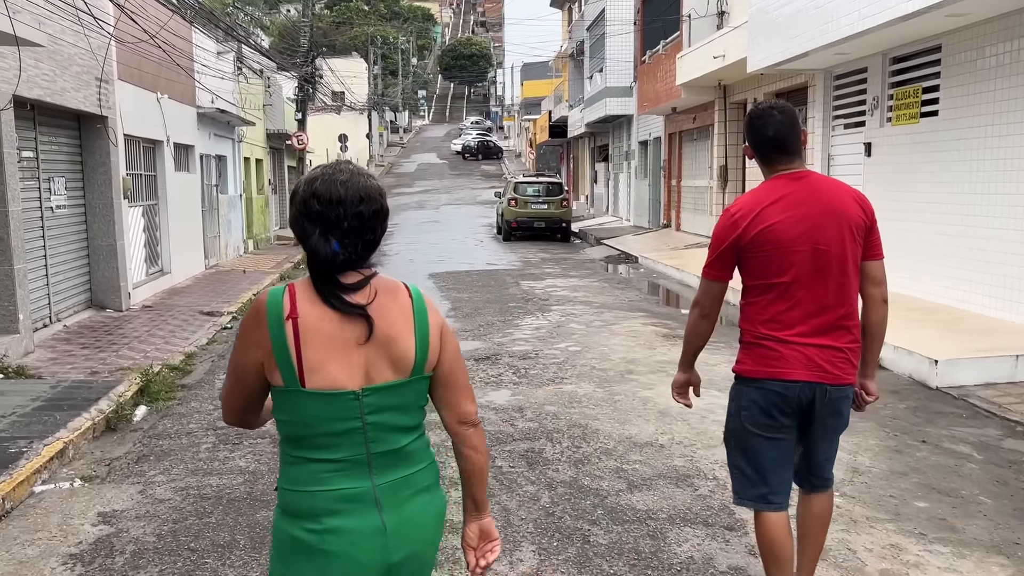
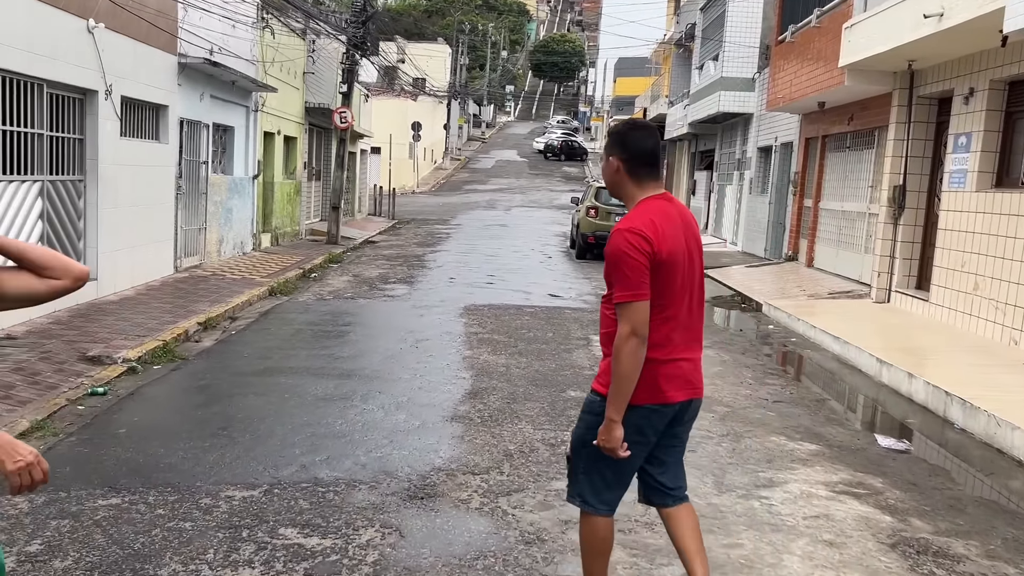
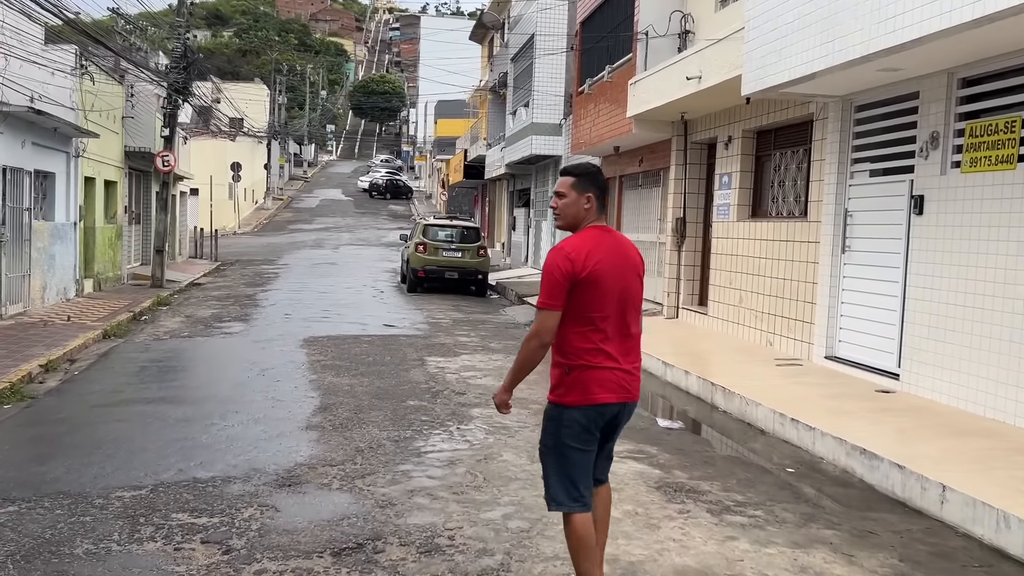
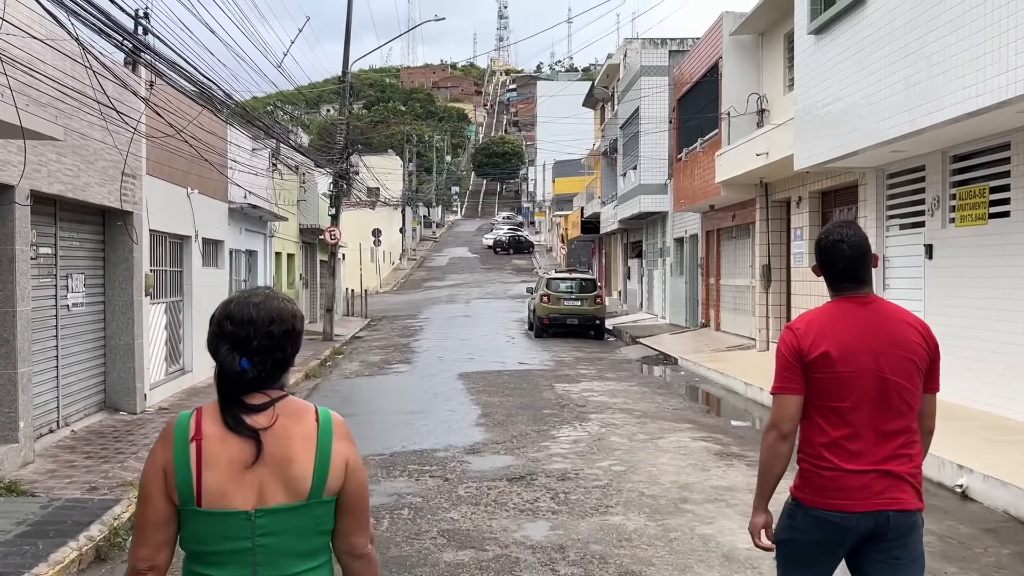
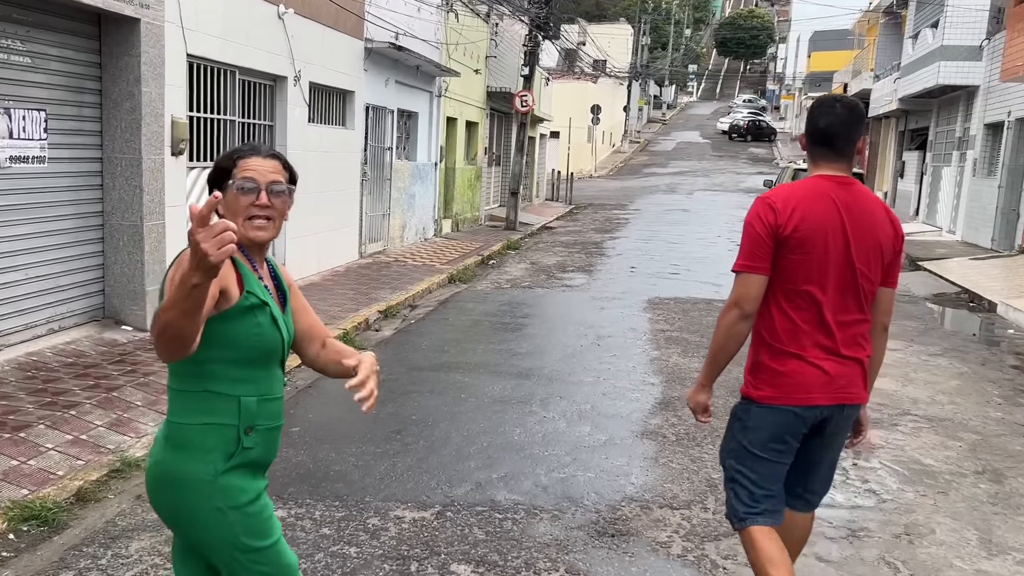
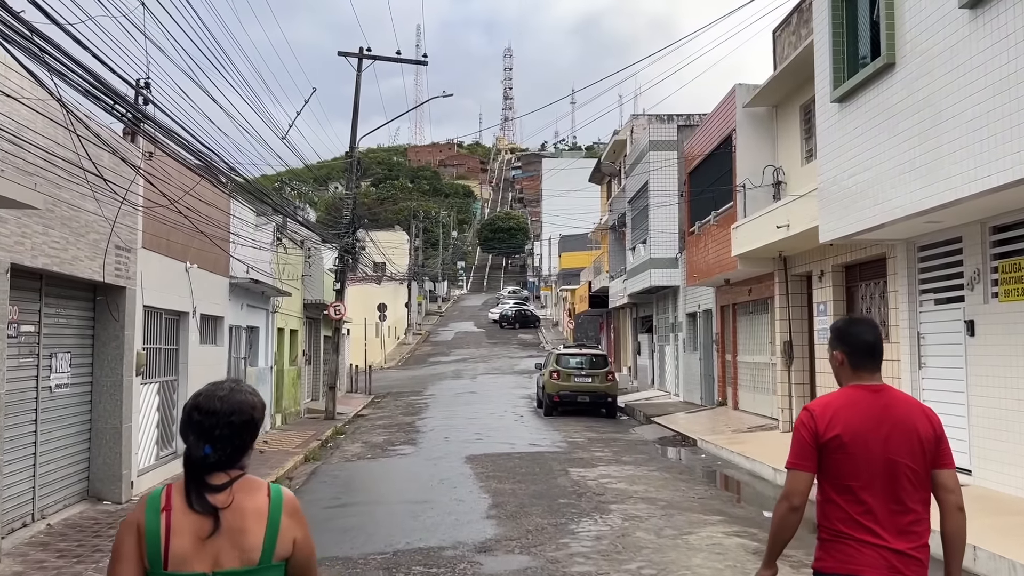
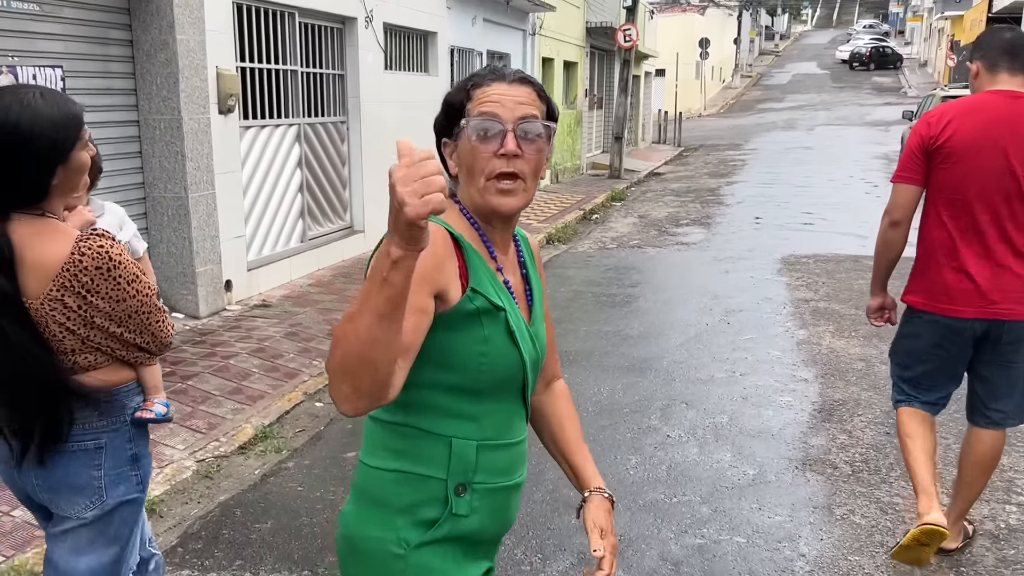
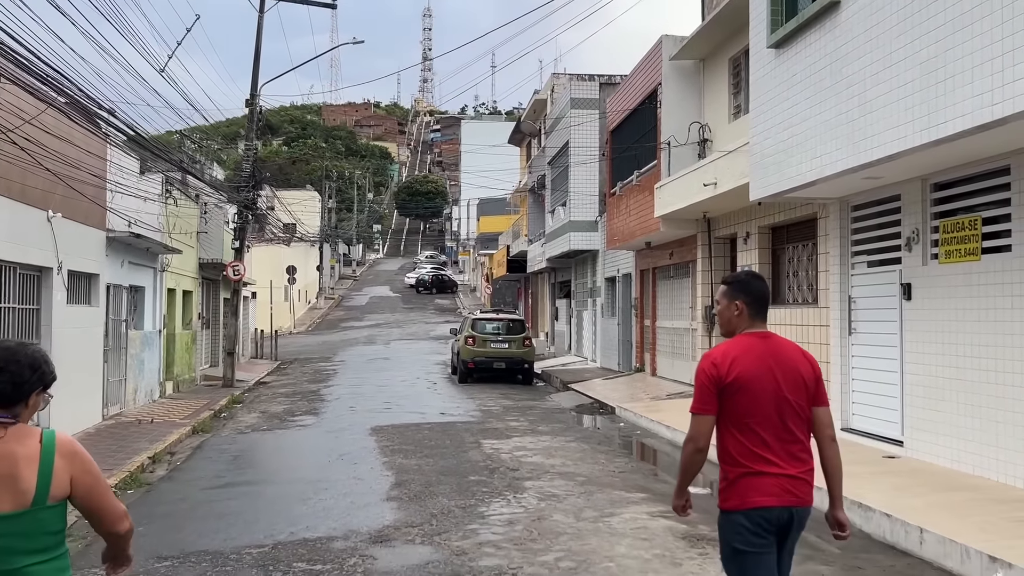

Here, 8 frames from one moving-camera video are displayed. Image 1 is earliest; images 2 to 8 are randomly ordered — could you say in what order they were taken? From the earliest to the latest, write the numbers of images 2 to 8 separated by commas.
4, 6, 8, 3, 2, 5, 7
